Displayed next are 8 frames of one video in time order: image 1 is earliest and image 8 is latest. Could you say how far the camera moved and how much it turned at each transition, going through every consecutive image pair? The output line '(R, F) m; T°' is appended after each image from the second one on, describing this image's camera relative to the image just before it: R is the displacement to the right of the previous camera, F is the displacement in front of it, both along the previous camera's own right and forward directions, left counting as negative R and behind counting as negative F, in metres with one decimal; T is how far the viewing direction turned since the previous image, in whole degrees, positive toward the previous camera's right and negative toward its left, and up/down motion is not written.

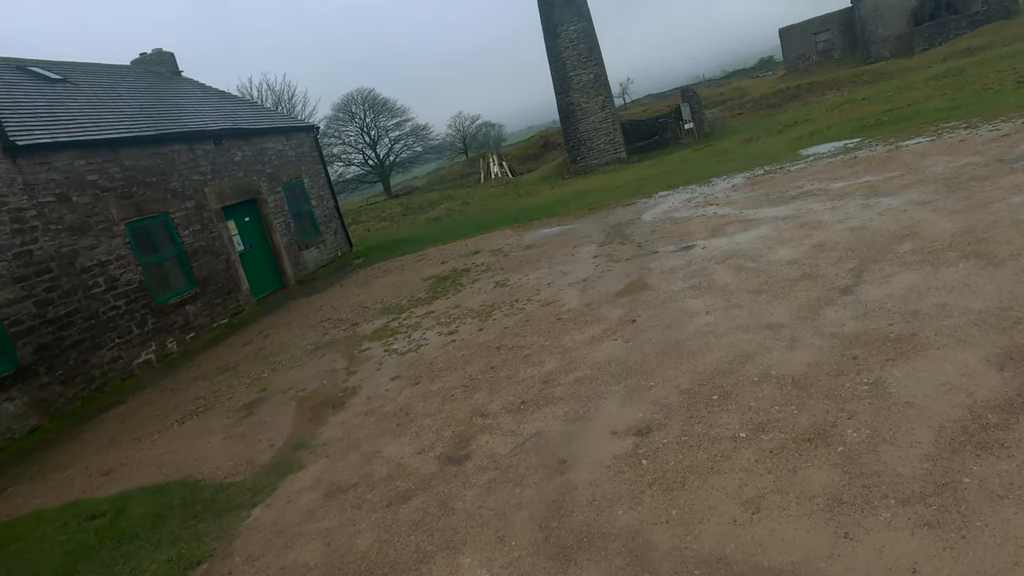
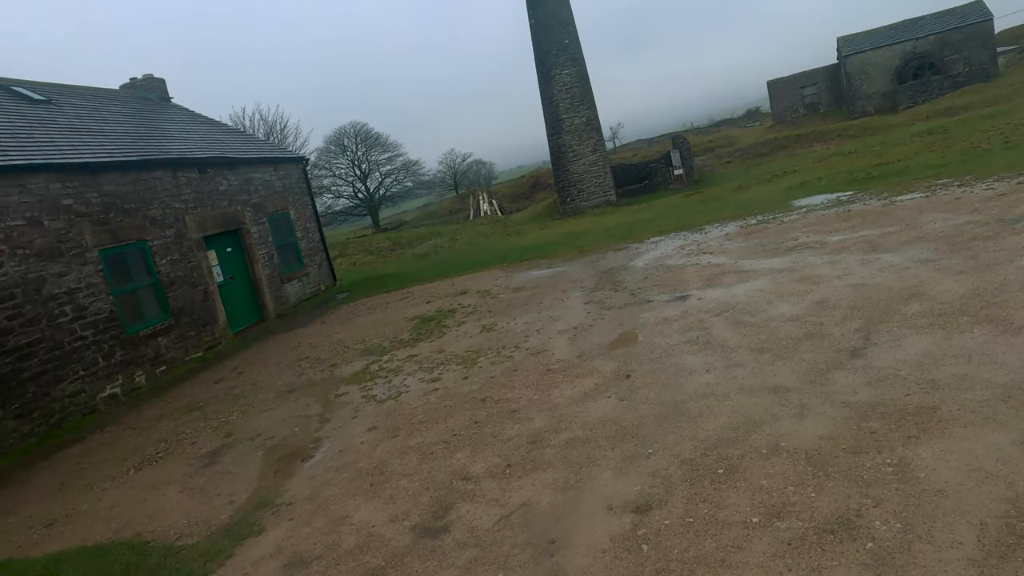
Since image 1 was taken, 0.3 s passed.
(0.0, +0.3) m; +1°
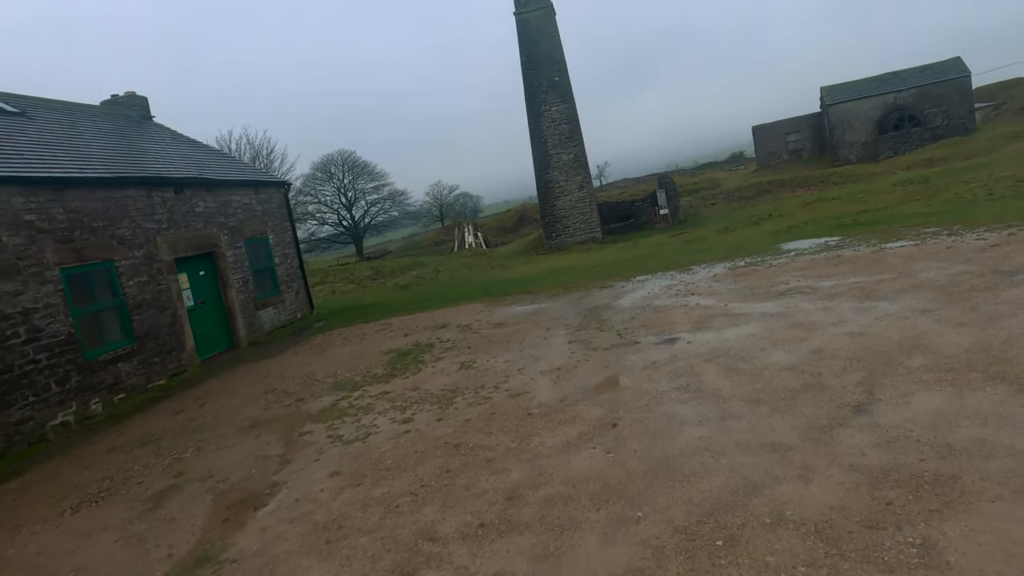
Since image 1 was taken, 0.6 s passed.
(0.0, +0.3) m; +1°
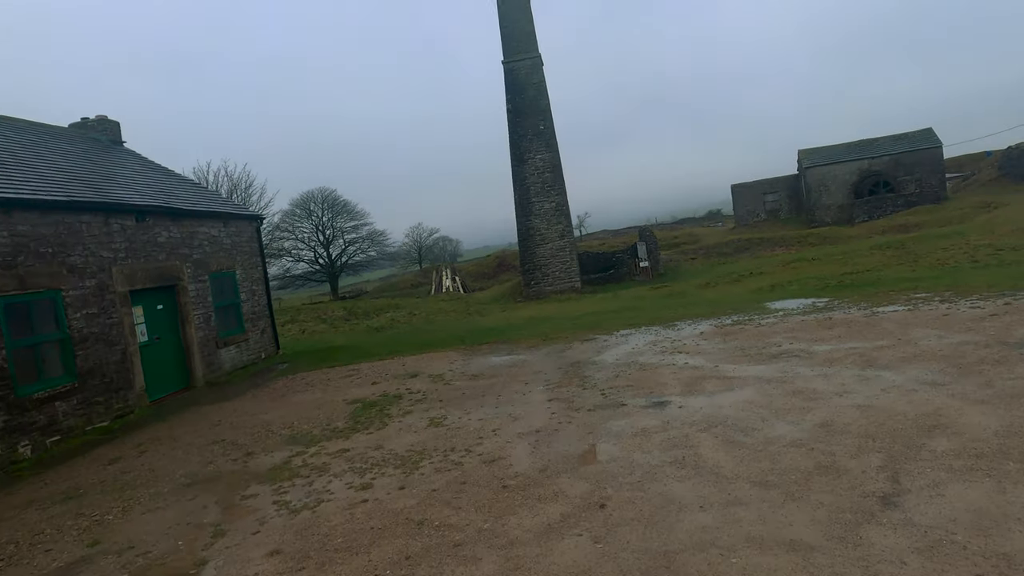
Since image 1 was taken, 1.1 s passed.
(0.0, +0.6) m; +2°
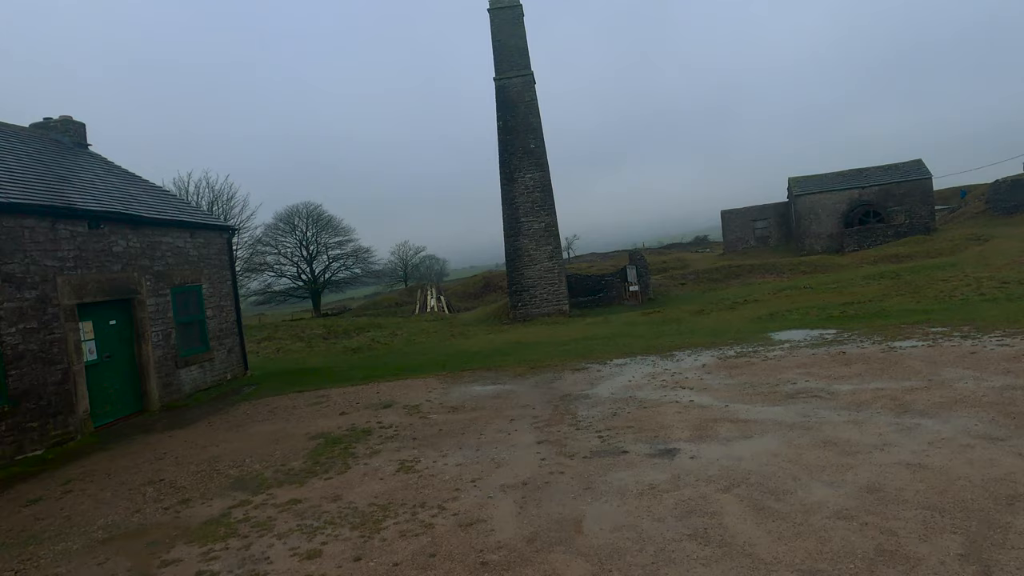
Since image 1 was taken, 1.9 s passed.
(0.0, +0.9) m; +1°
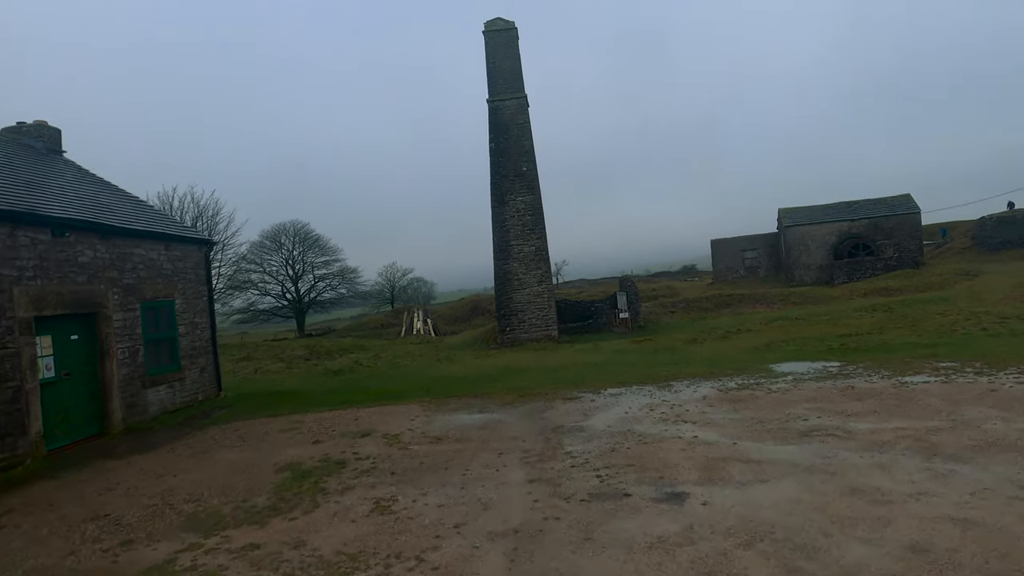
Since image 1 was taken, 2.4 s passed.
(0.0, +0.6) m; +1°
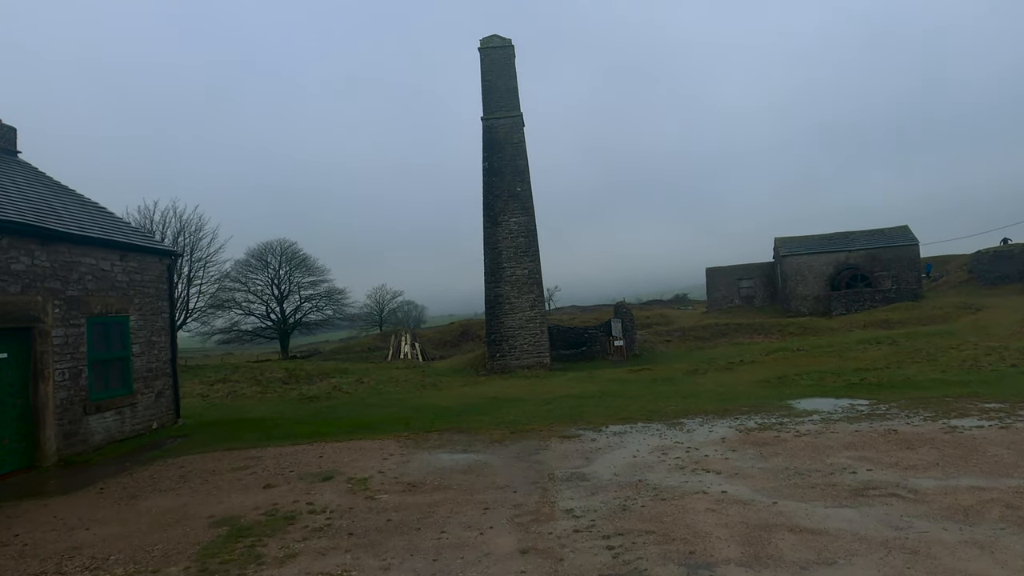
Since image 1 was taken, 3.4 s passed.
(0.0, +1.2) m; +1°
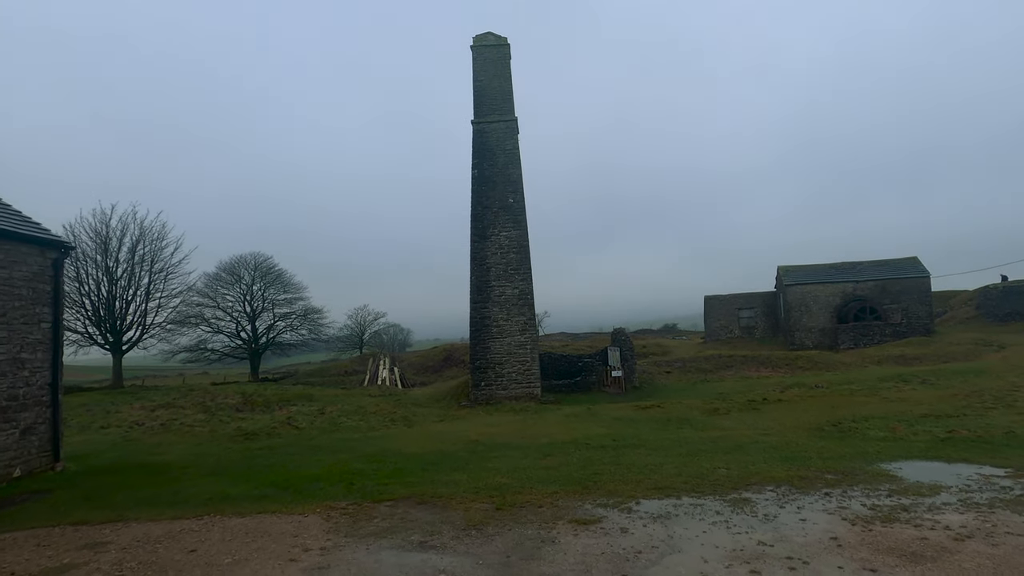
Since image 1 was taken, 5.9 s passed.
(0.0, +2.9) m; +1°
